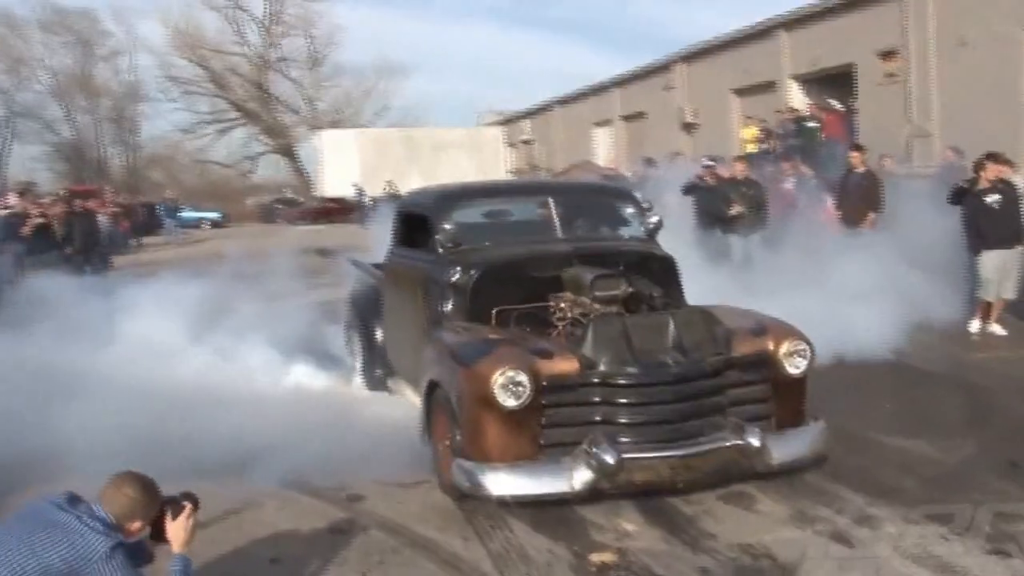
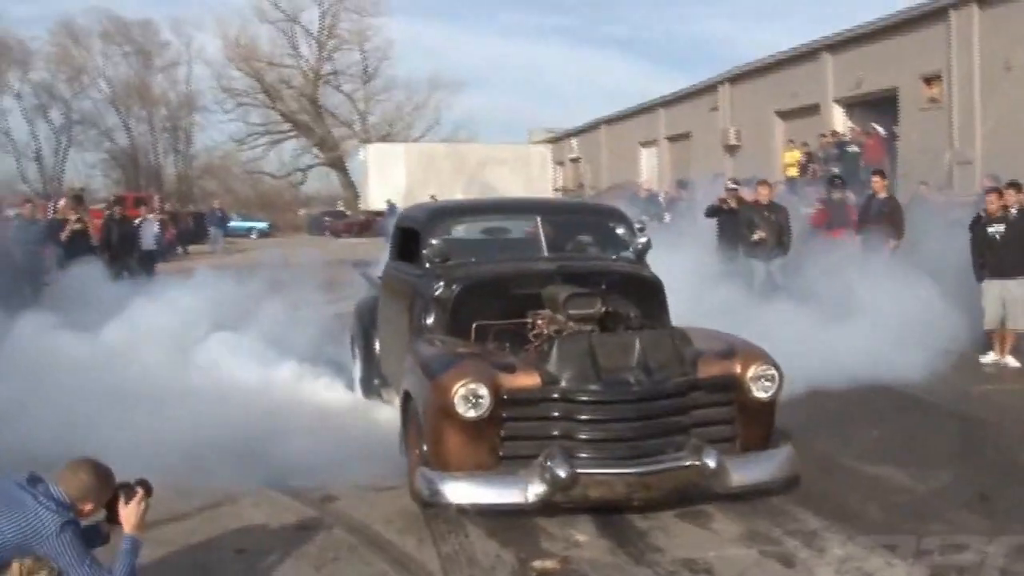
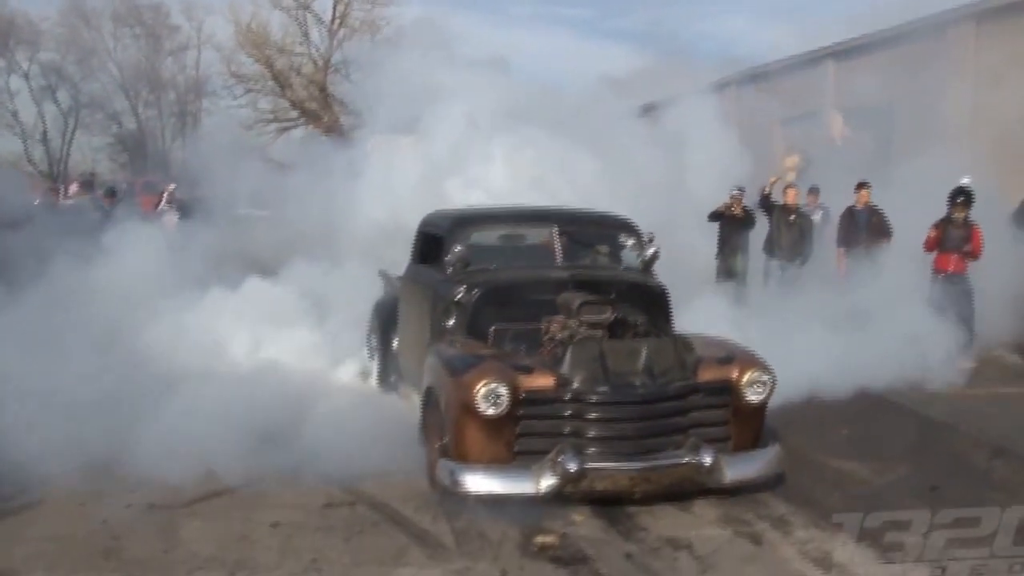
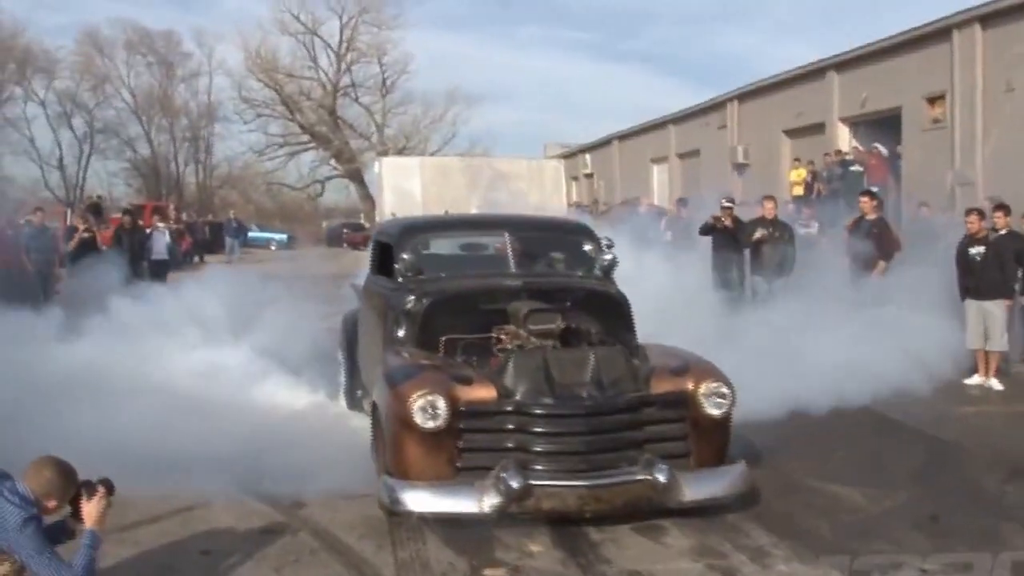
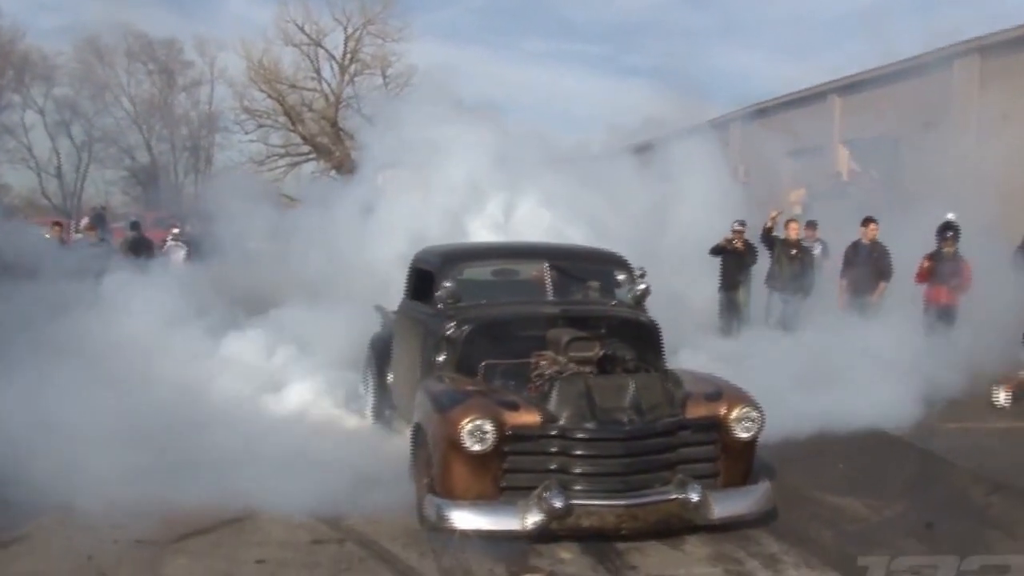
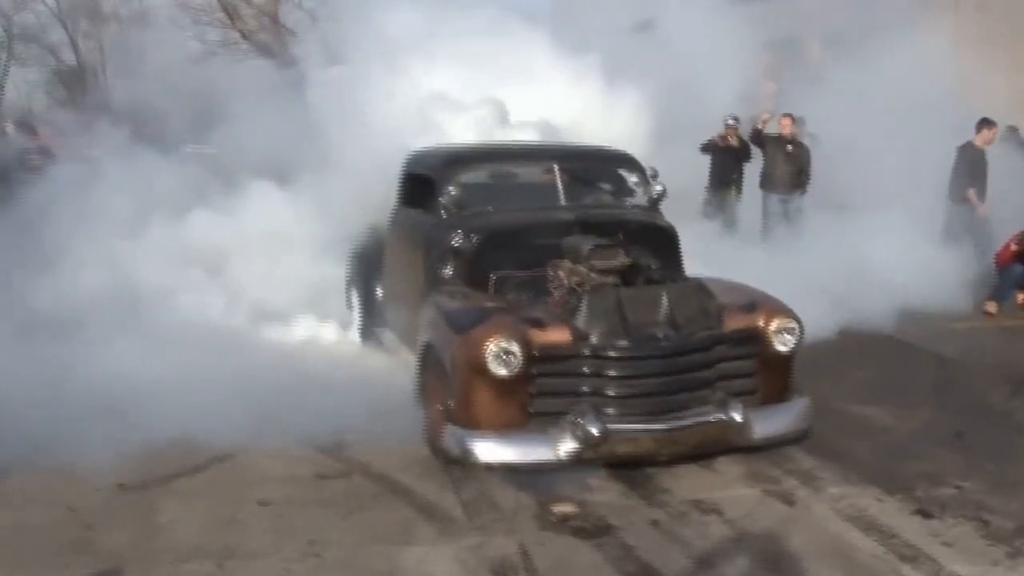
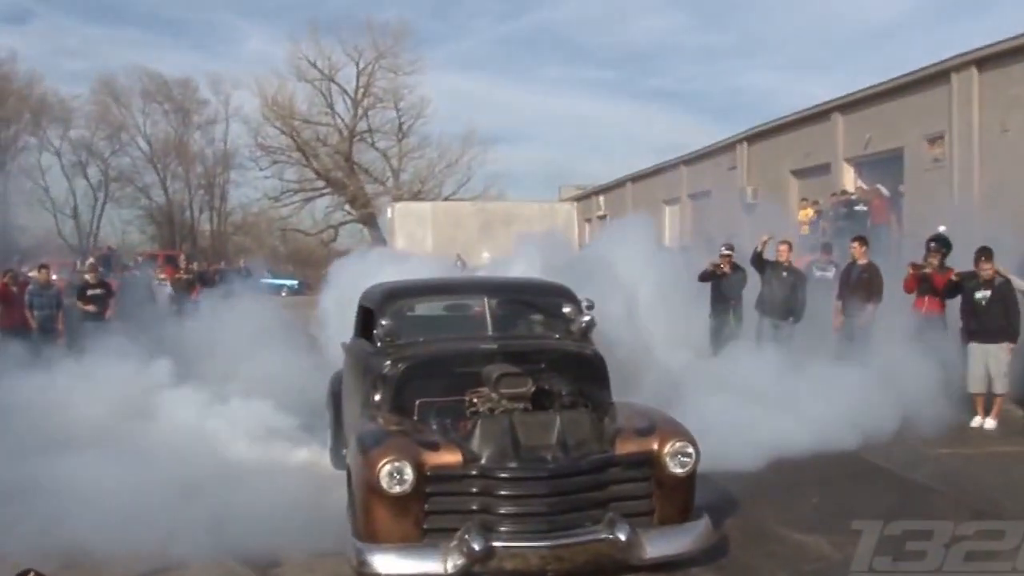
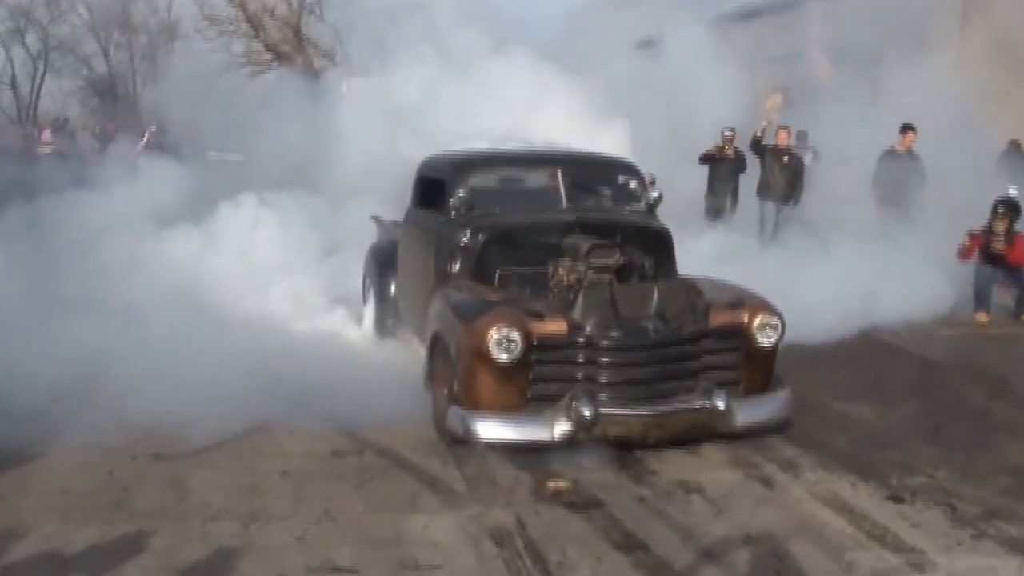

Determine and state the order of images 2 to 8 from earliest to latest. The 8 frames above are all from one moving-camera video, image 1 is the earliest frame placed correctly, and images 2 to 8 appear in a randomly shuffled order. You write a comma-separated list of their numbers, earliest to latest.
2, 4, 7, 5, 3, 8, 6
